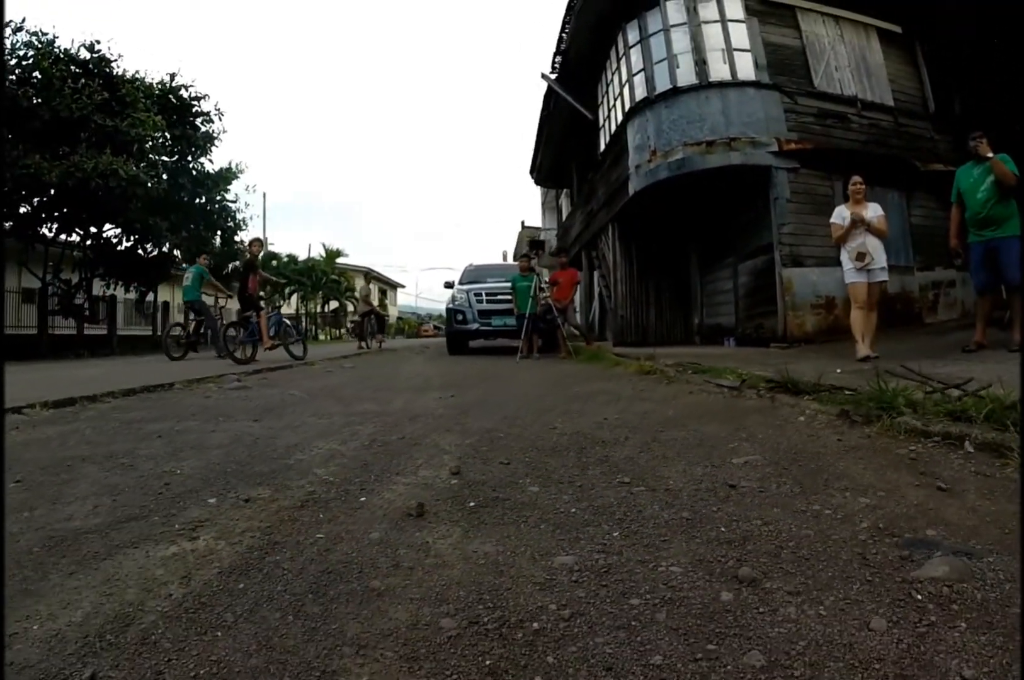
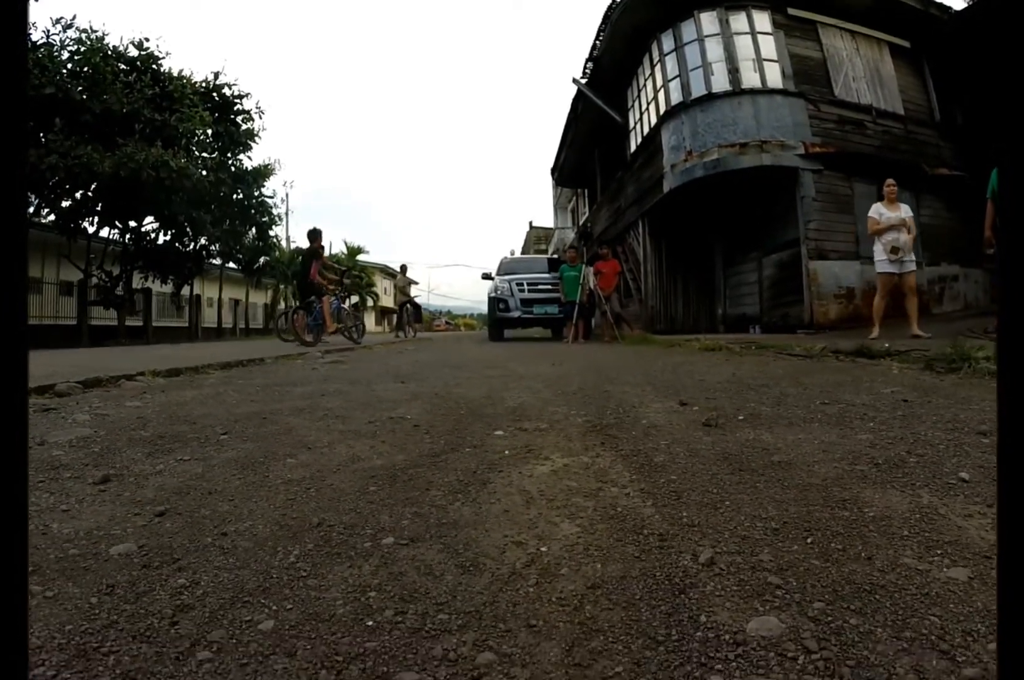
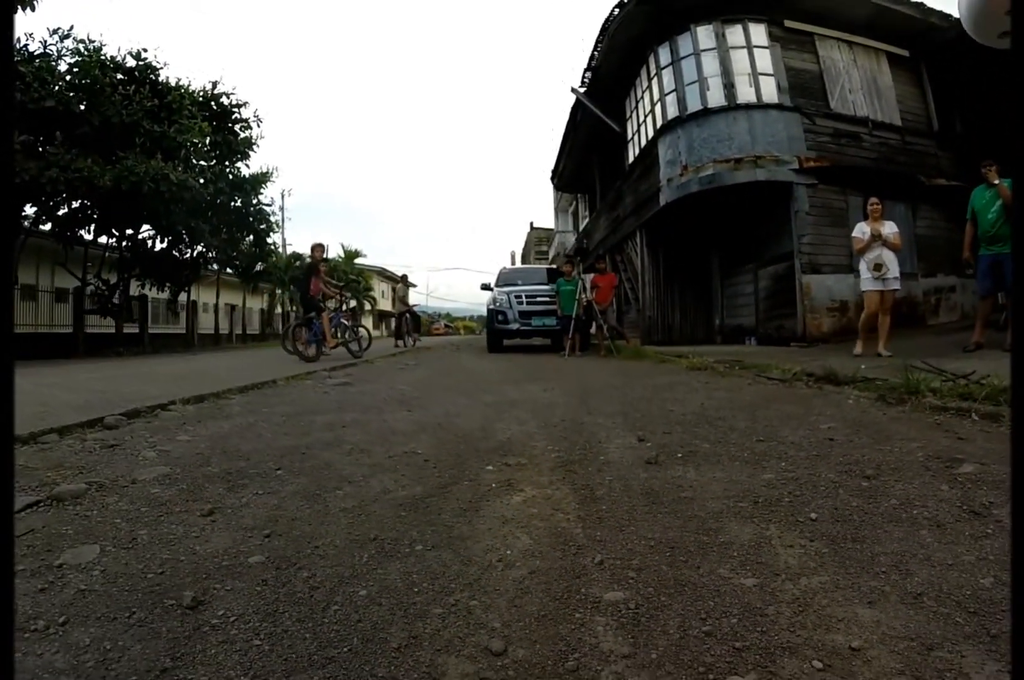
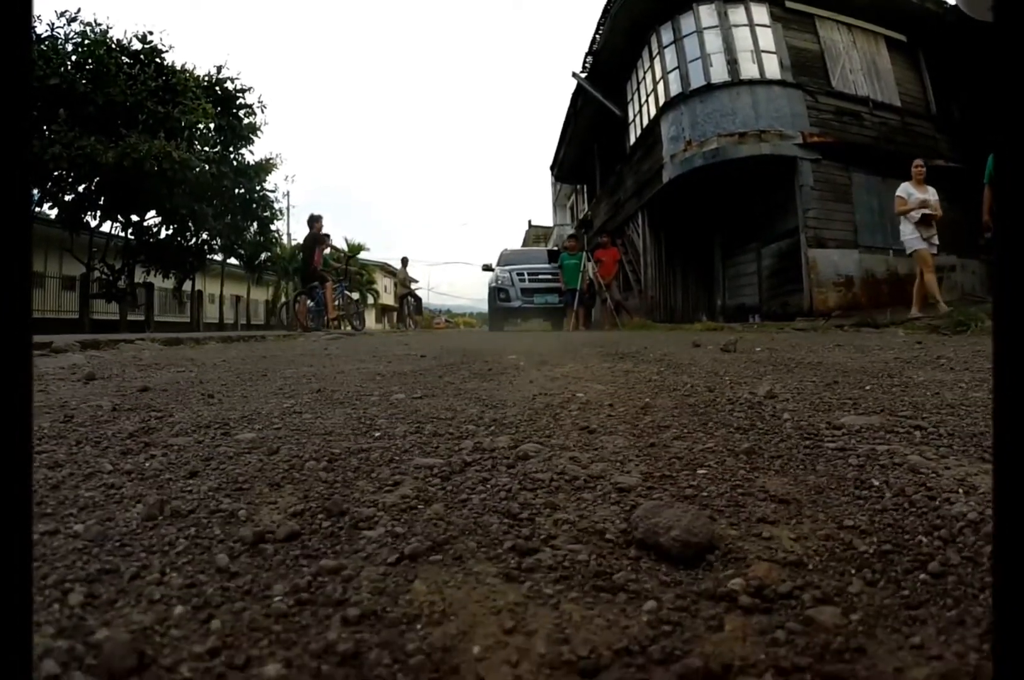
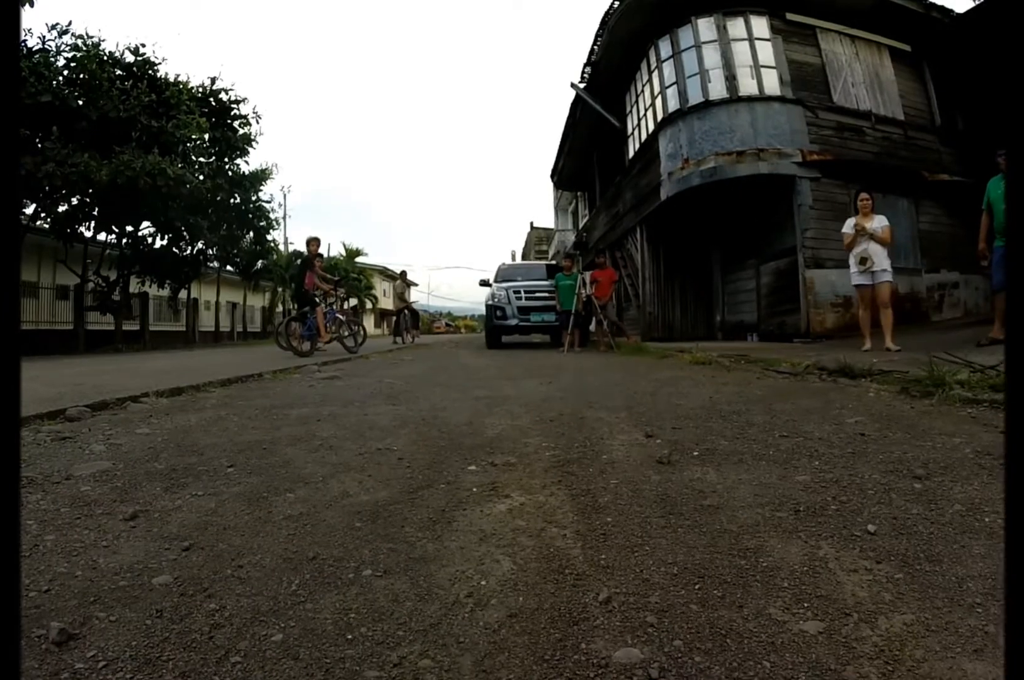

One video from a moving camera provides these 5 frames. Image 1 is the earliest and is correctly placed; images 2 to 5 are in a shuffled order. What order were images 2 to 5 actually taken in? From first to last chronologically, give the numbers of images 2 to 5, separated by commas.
3, 5, 2, 4
